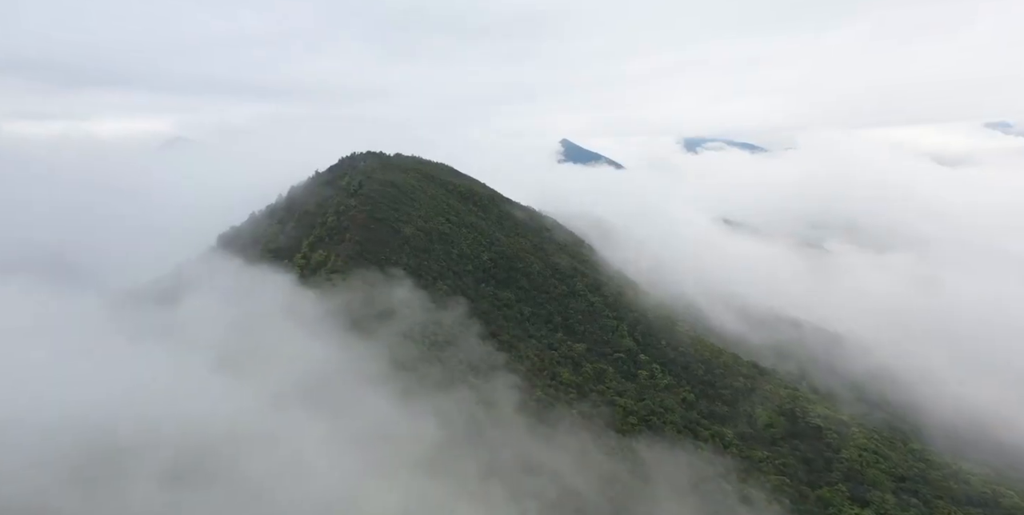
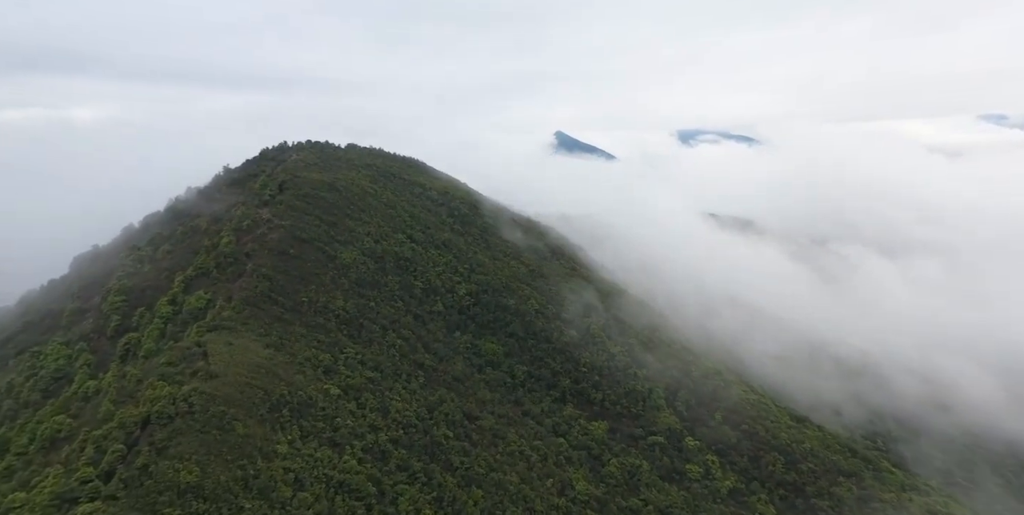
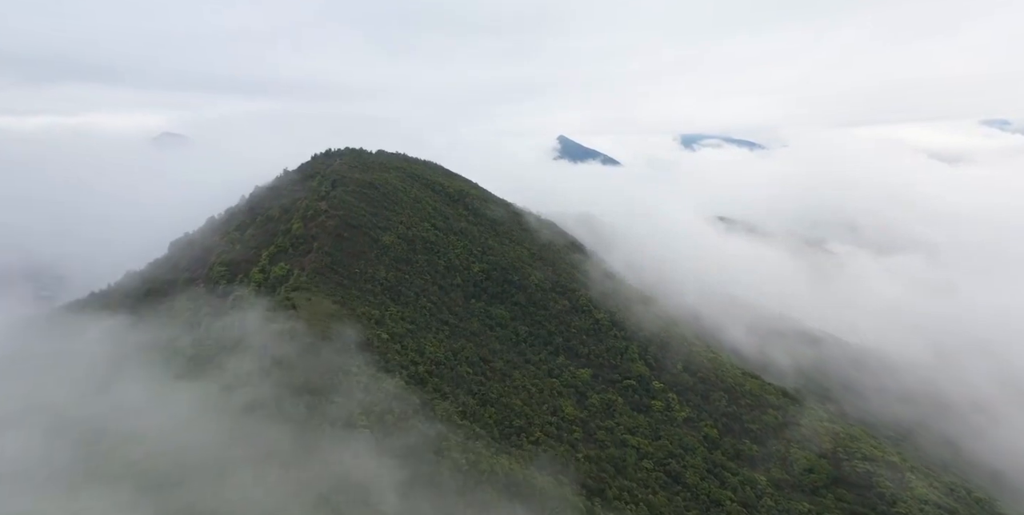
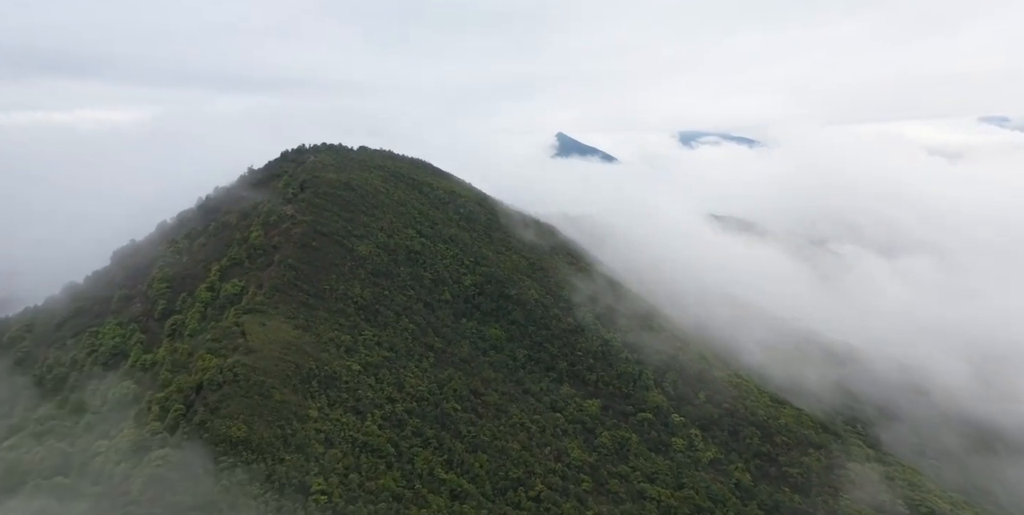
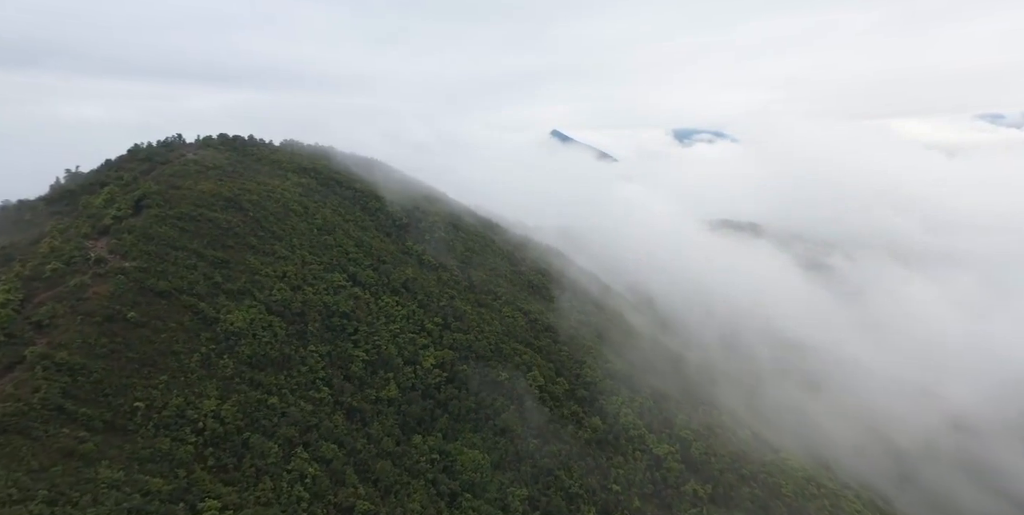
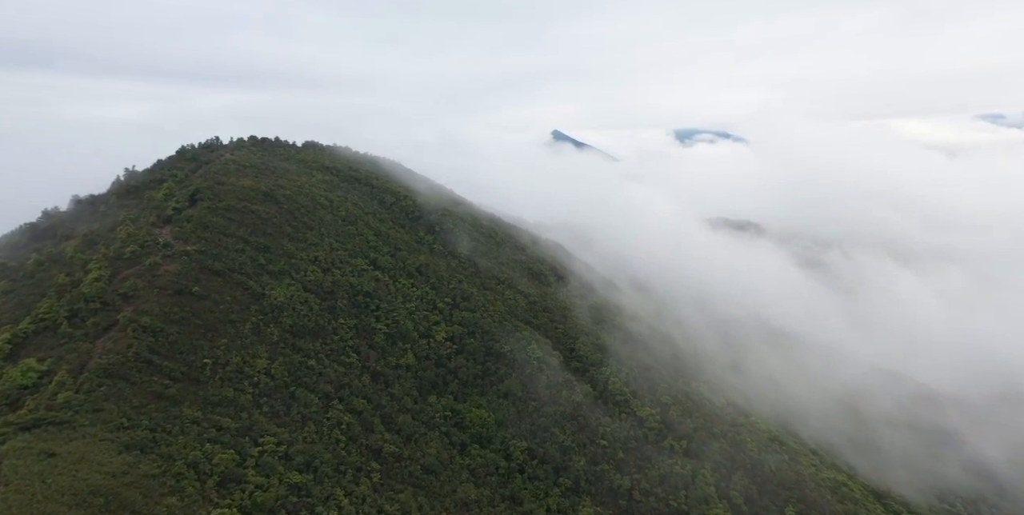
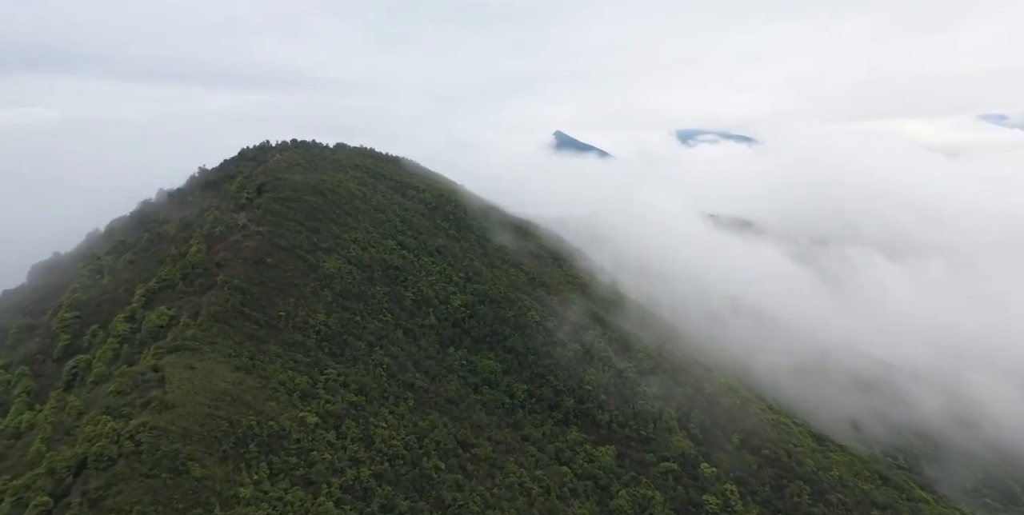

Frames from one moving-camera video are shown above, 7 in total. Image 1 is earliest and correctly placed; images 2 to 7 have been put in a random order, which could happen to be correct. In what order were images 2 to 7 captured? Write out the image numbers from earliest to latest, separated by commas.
3, 4, 2, 7, 6, 5
